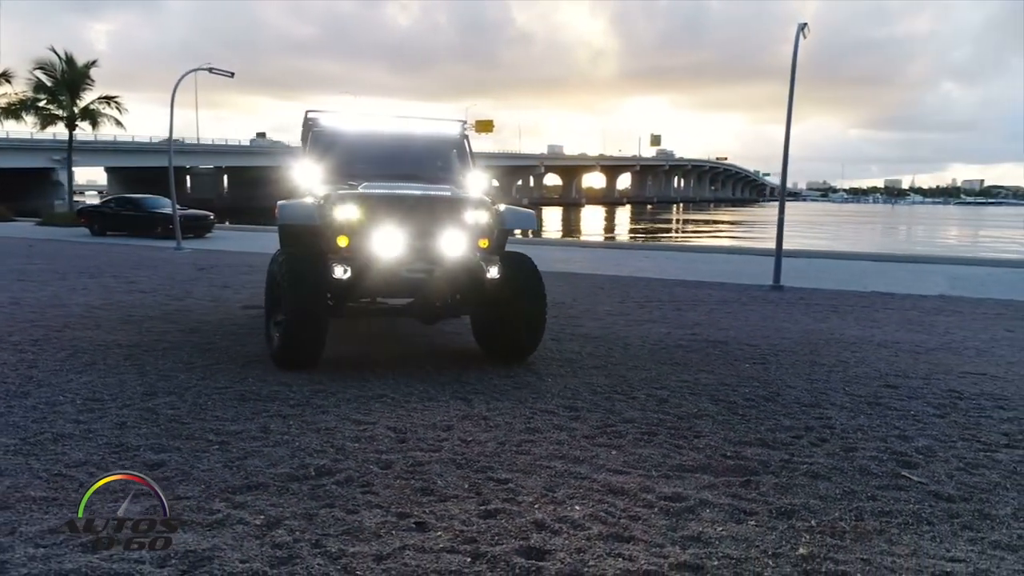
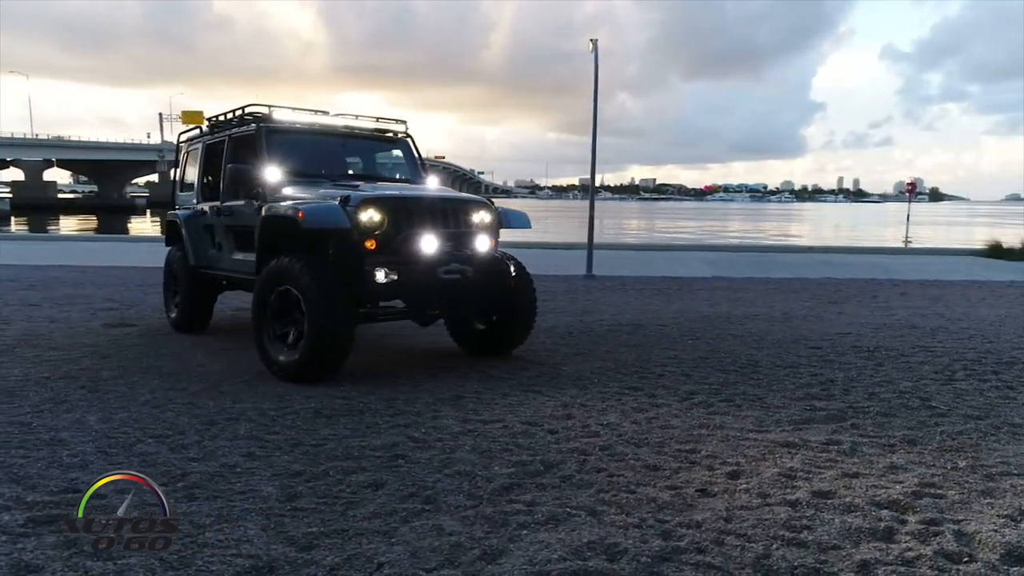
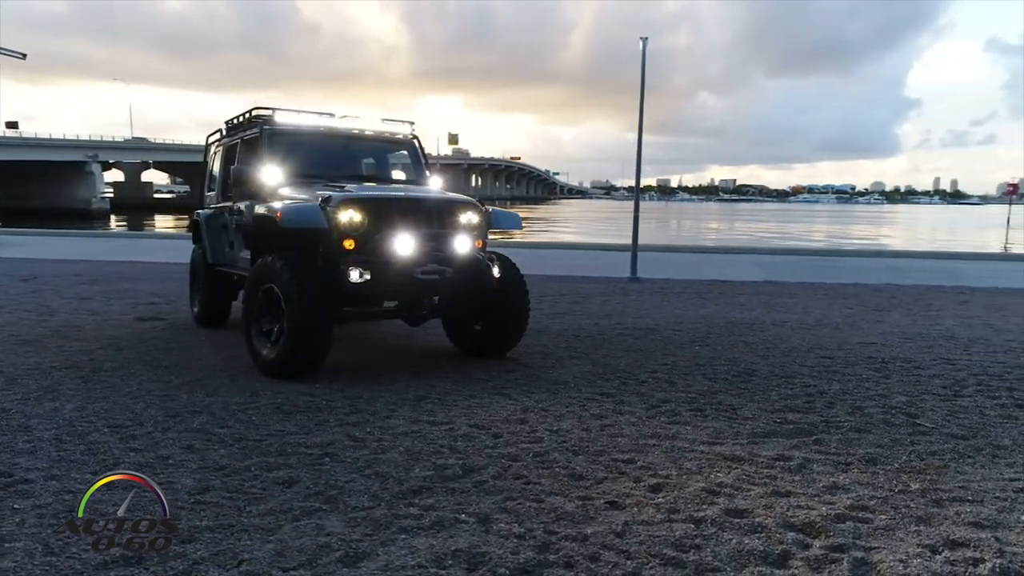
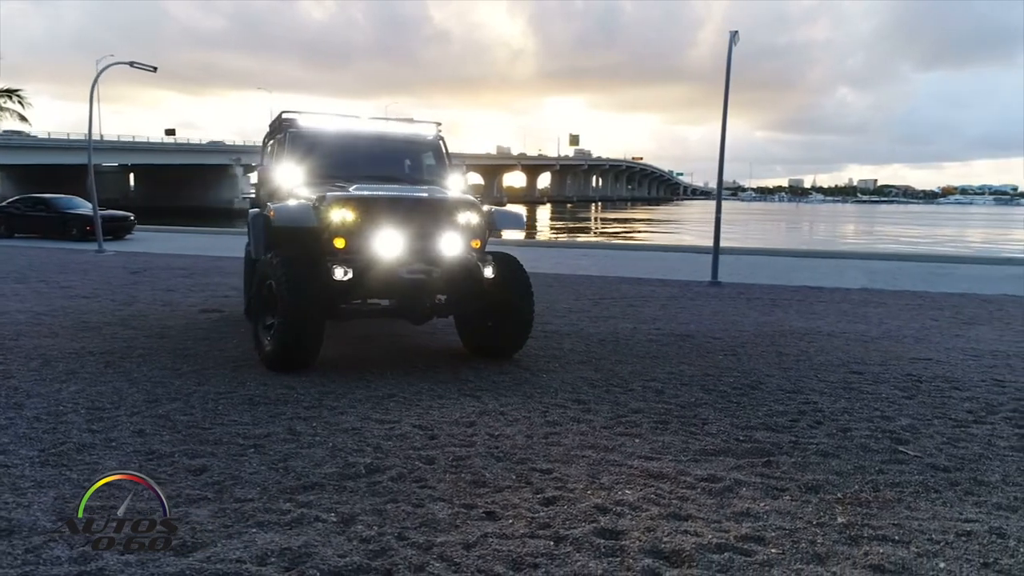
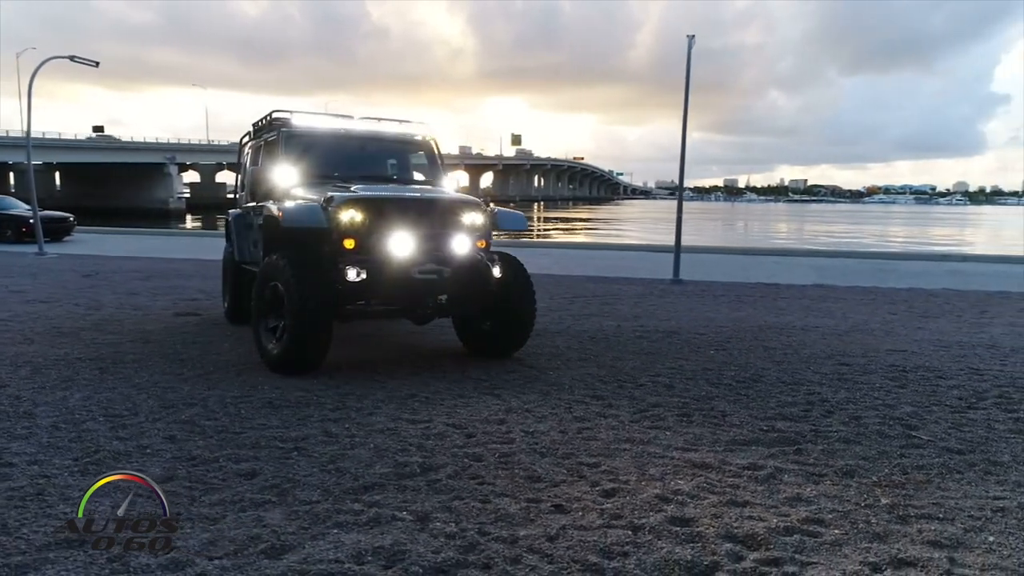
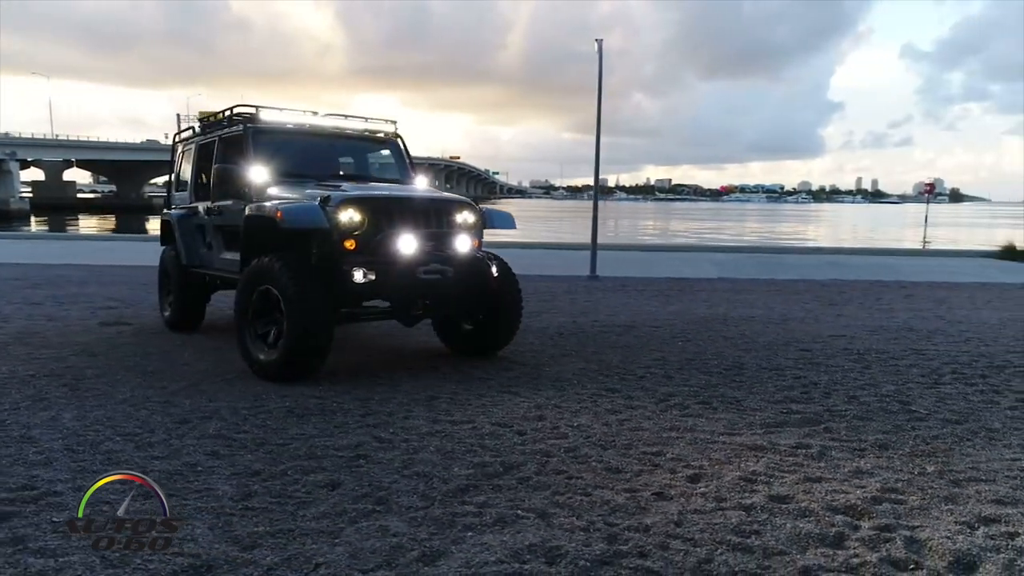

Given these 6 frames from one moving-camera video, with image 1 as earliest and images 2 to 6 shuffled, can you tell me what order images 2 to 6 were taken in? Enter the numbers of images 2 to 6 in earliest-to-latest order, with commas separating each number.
4, 5, 3, 6, 2
